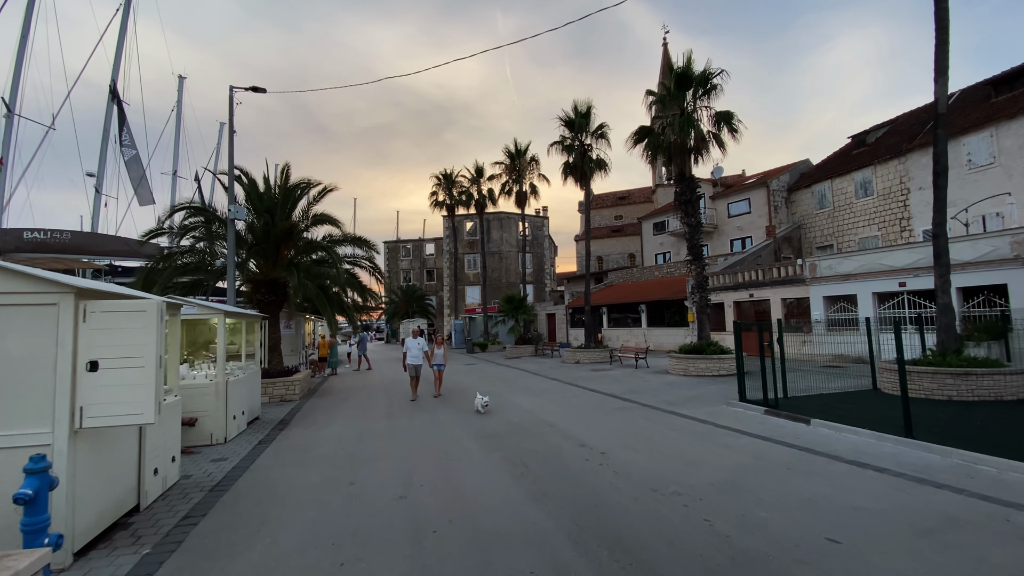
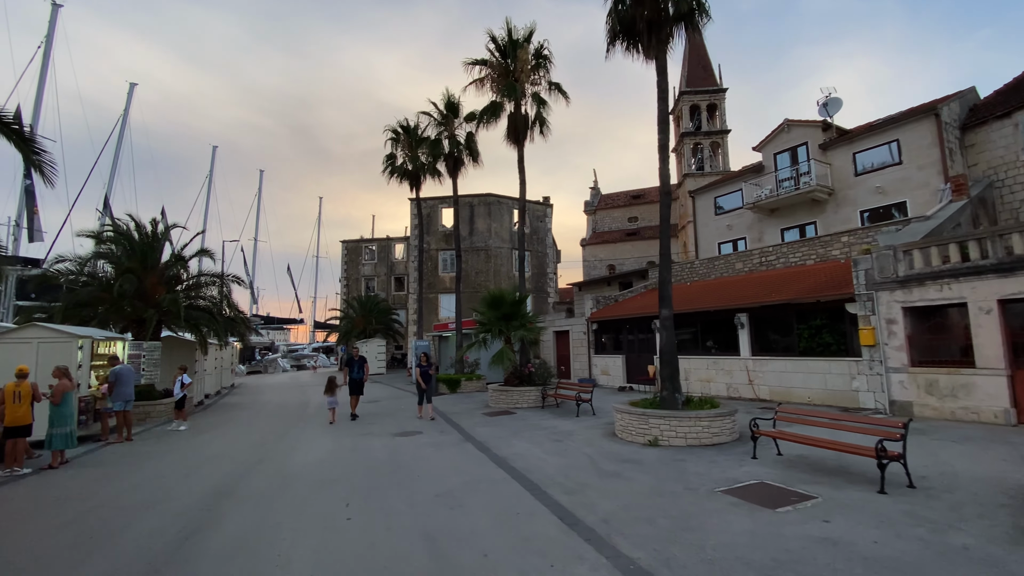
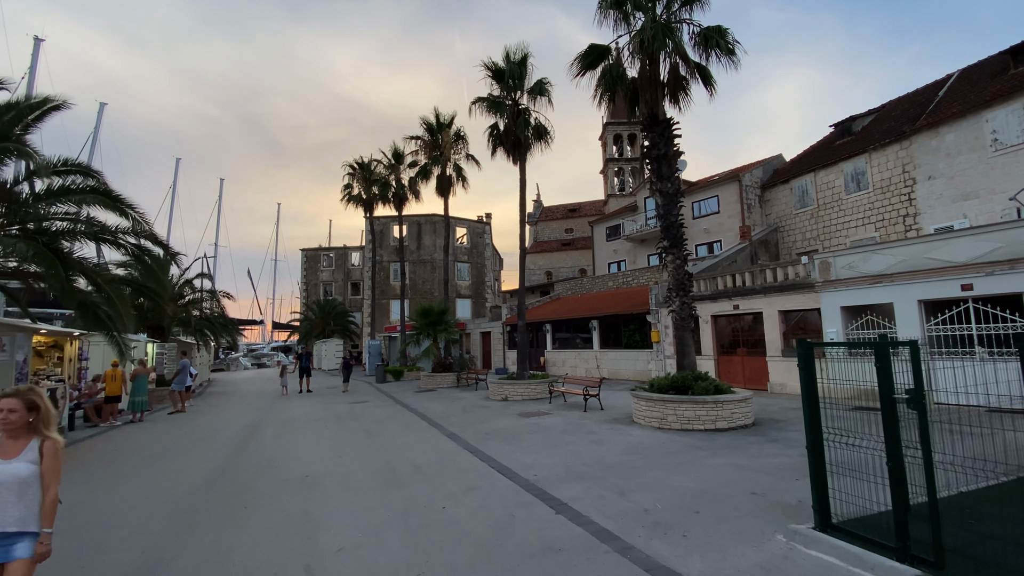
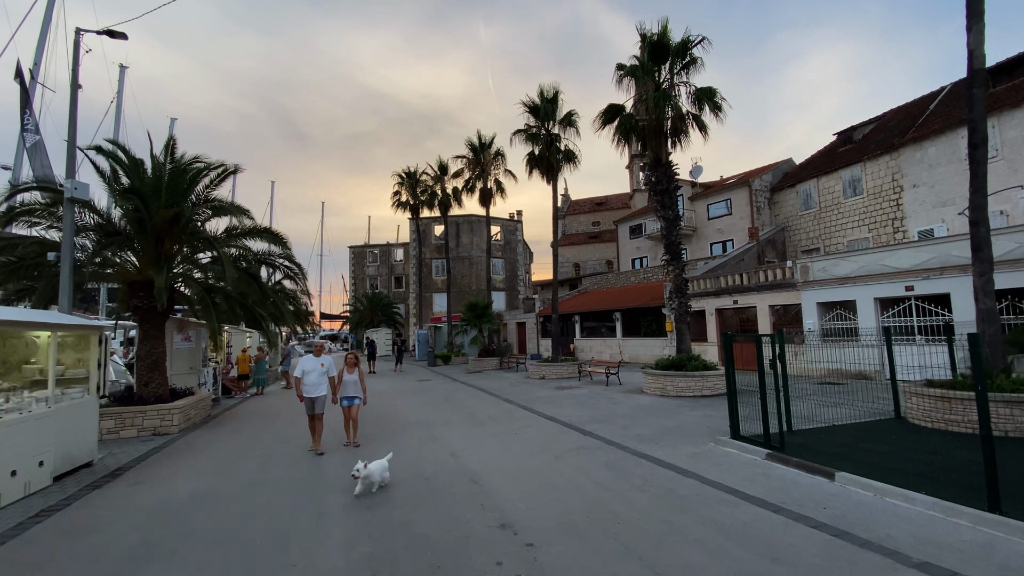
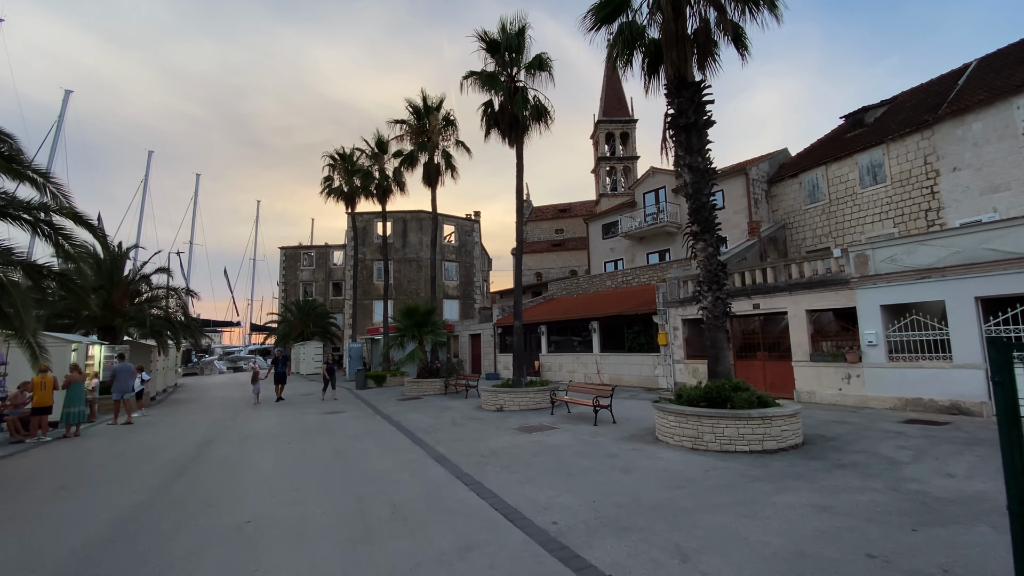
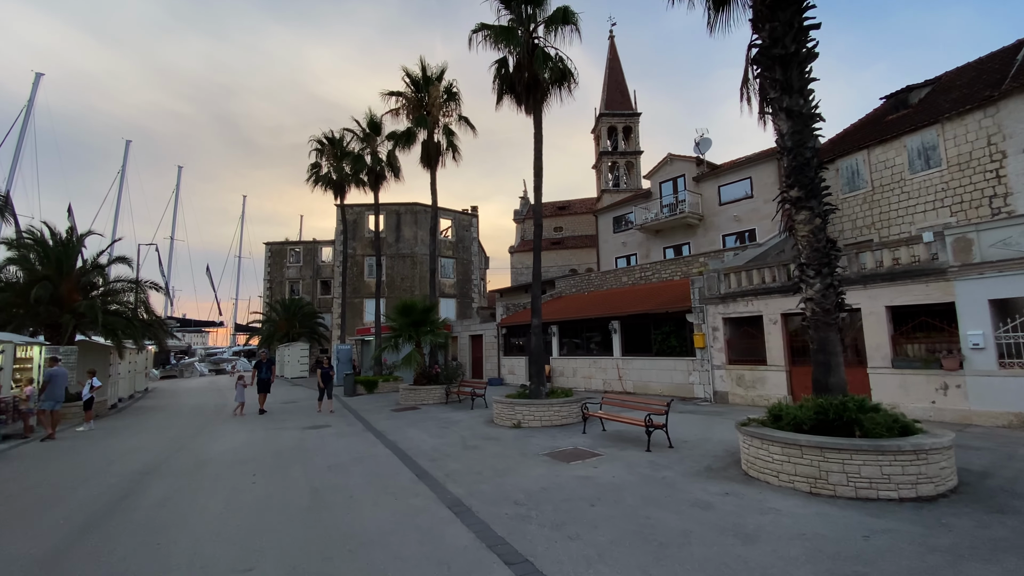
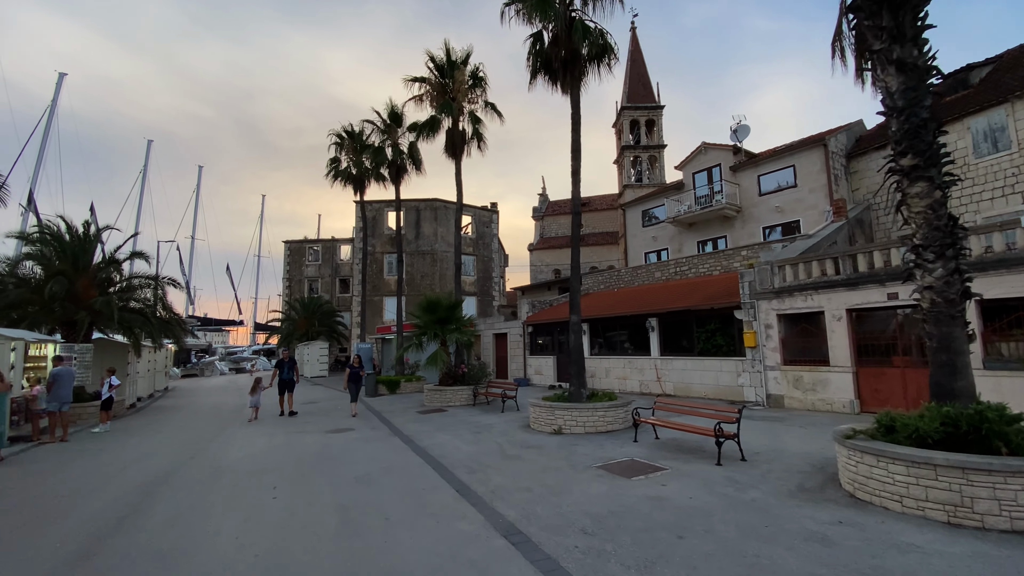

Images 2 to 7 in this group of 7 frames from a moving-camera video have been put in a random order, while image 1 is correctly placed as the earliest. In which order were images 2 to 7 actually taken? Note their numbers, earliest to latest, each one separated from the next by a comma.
4, 3, 5, 6, 7, 2
